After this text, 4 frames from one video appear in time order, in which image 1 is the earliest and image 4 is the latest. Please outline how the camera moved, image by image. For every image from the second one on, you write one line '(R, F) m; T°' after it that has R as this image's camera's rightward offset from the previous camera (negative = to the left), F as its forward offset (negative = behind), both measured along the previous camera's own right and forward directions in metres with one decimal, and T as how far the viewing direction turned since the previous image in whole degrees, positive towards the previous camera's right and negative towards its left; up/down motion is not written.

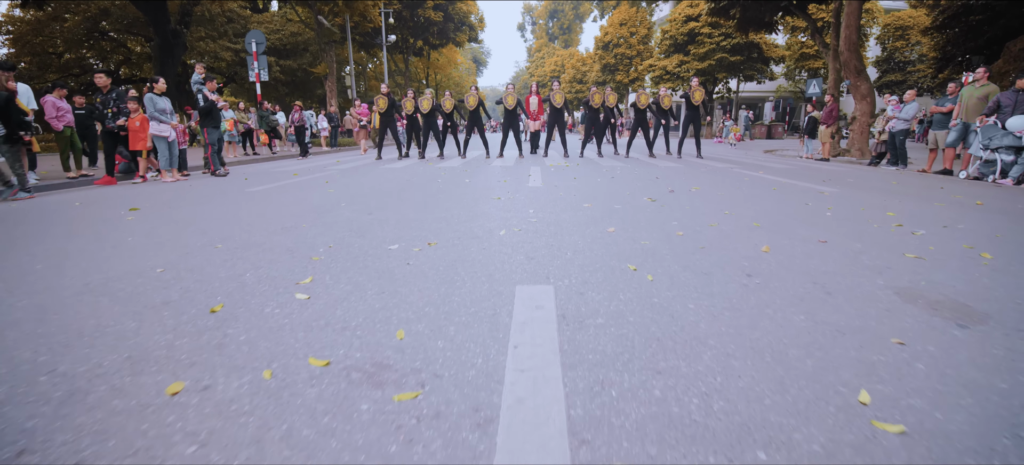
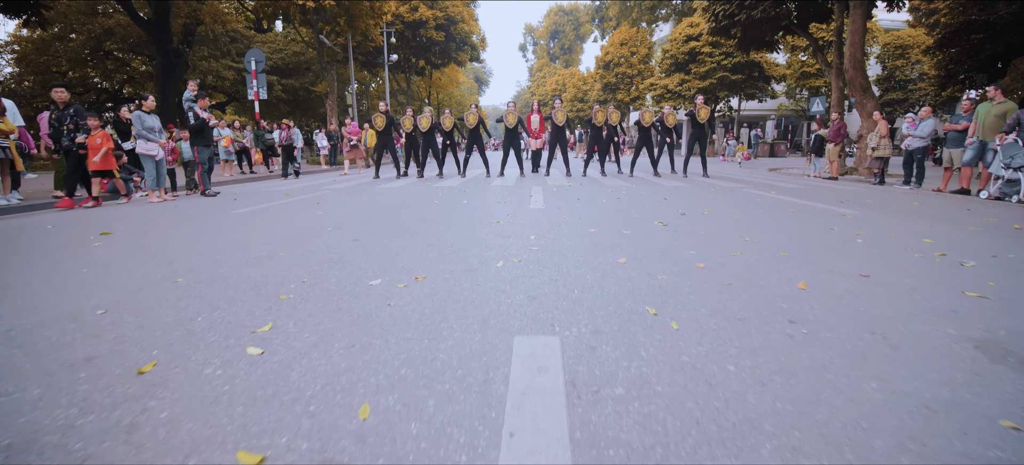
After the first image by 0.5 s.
(0.0, +0.4) m; 0°
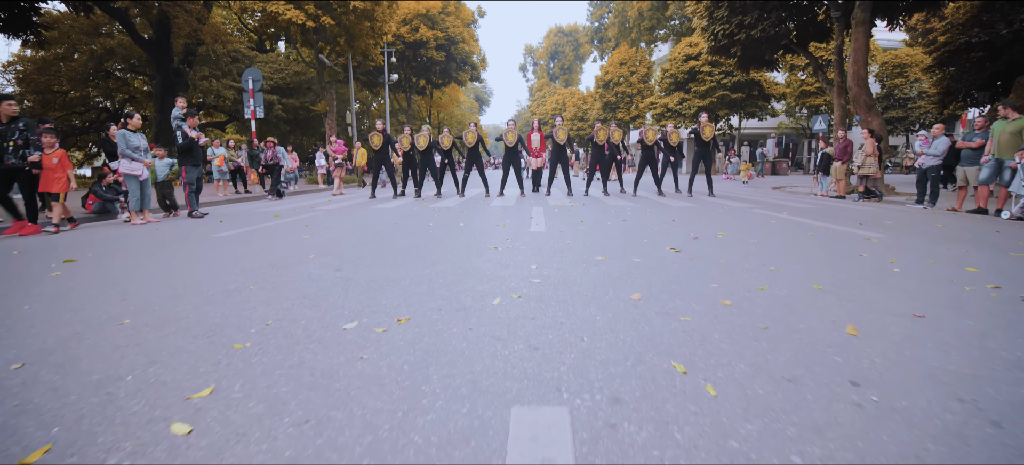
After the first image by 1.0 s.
(0.0, +0.4) m; 0°
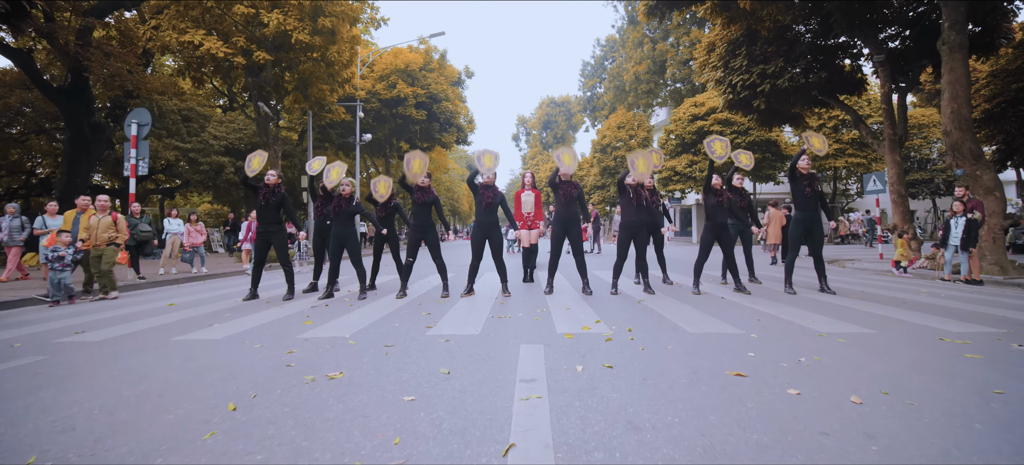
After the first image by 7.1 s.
(+0.3, +5.4) m; +1°
